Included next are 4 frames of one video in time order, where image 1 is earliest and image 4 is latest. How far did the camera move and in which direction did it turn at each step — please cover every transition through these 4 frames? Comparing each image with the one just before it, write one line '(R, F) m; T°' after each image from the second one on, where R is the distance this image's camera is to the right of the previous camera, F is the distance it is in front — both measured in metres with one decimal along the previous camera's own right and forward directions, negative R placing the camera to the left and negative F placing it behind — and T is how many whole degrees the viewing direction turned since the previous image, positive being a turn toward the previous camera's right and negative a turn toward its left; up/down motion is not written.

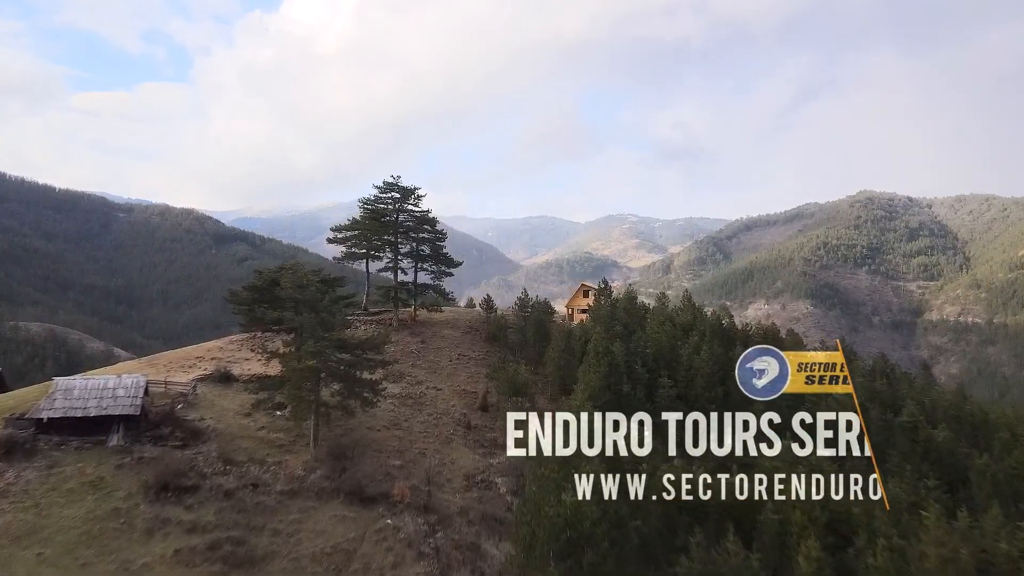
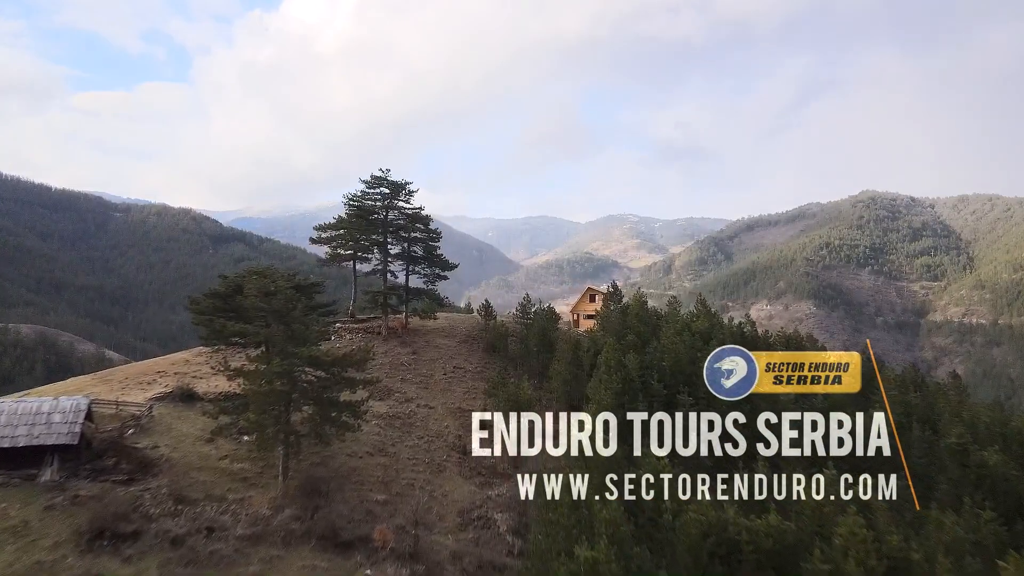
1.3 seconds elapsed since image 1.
(0.0, +2.7) m; 0°
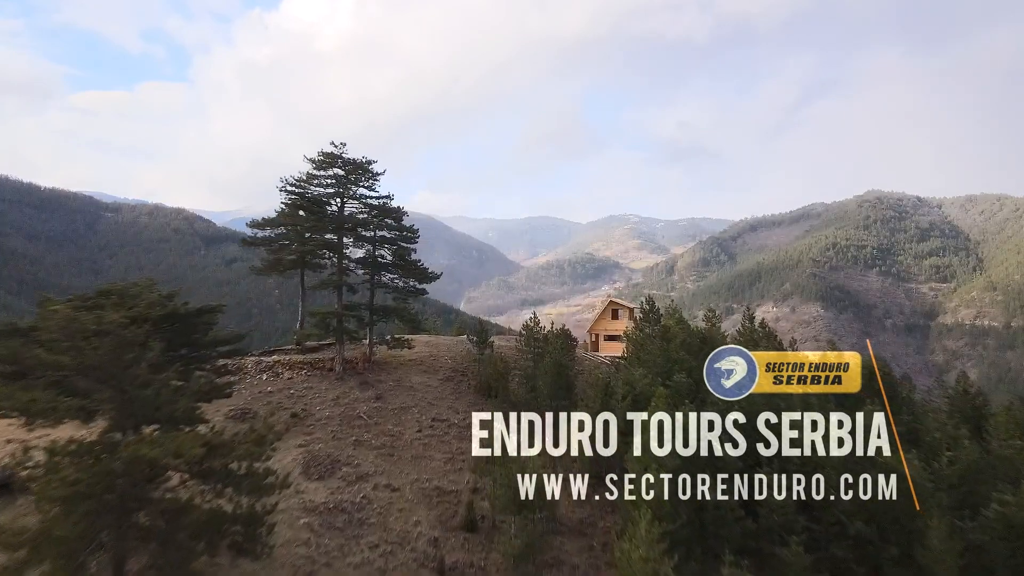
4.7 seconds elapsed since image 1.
(-0.1, +7.3) m; 0°
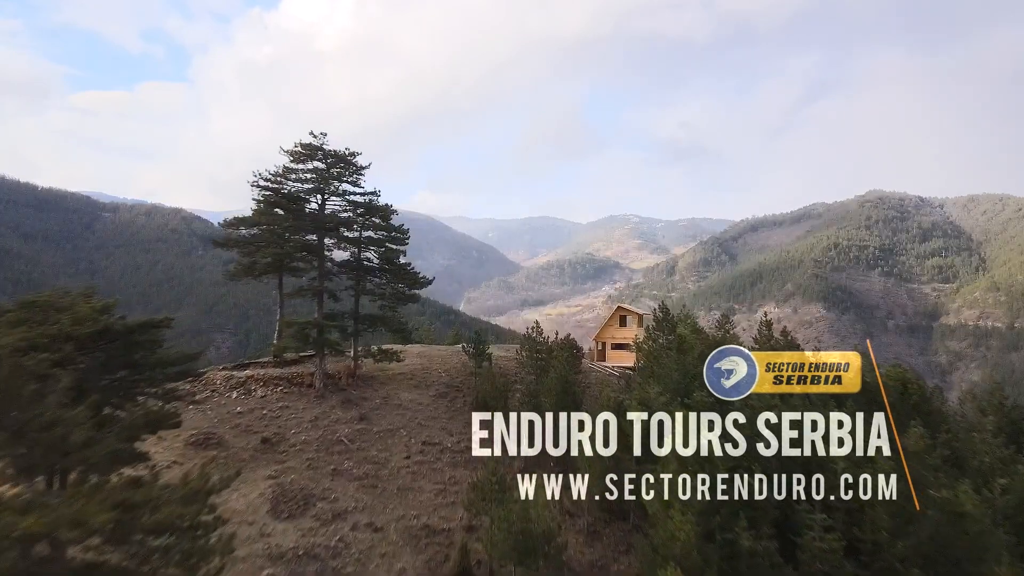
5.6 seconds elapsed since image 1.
(0.0, +2.0) m; 0°
